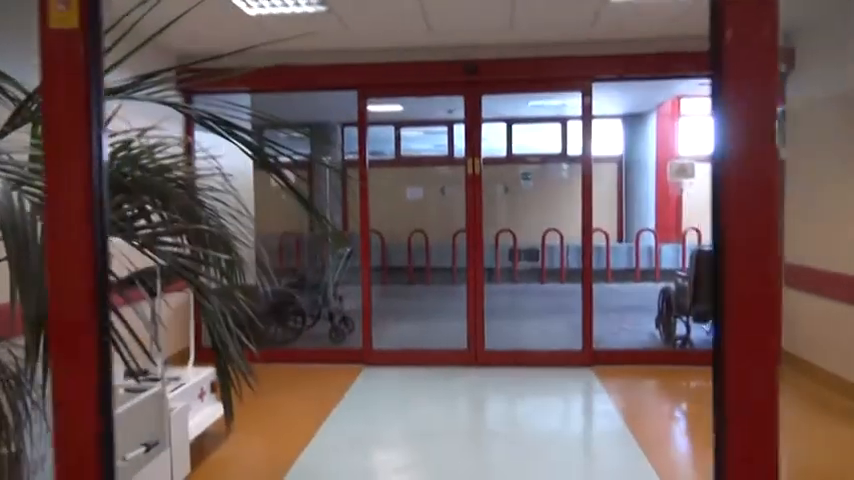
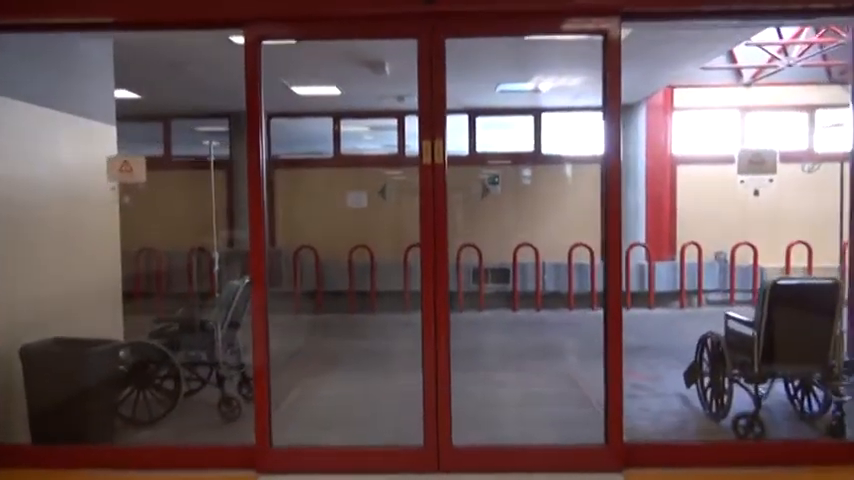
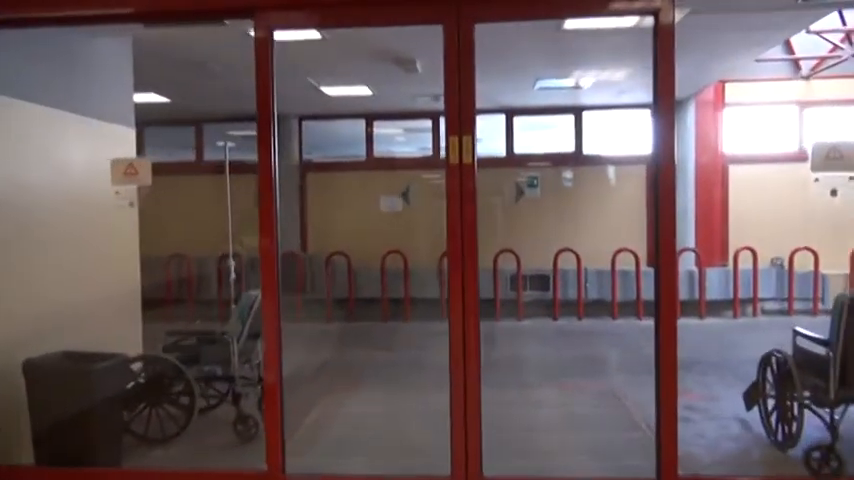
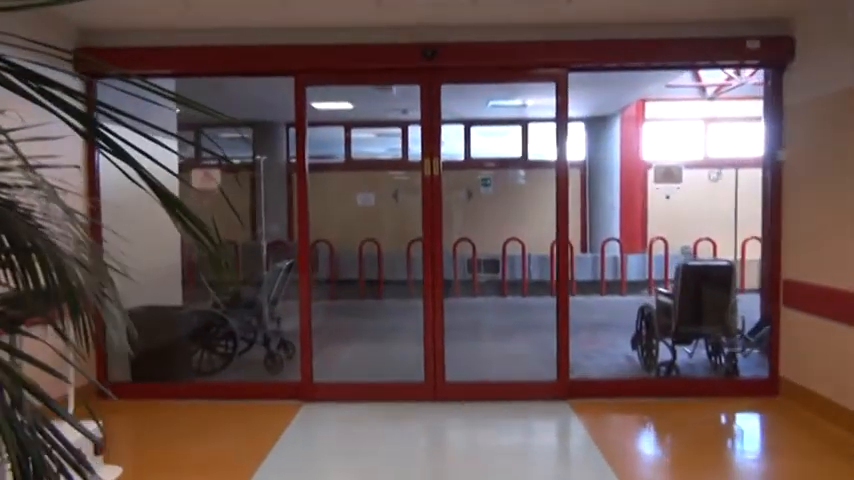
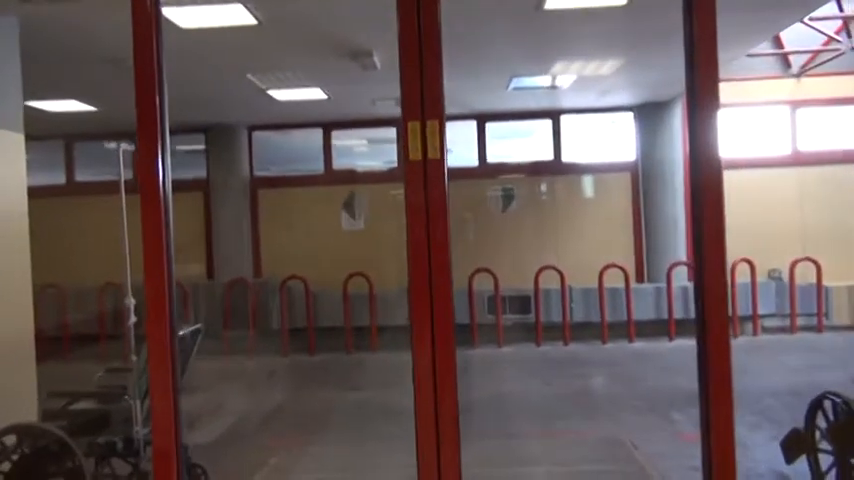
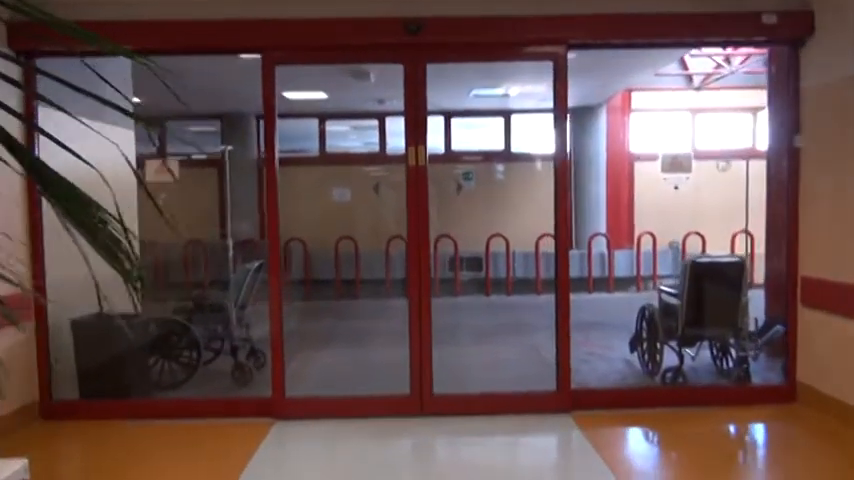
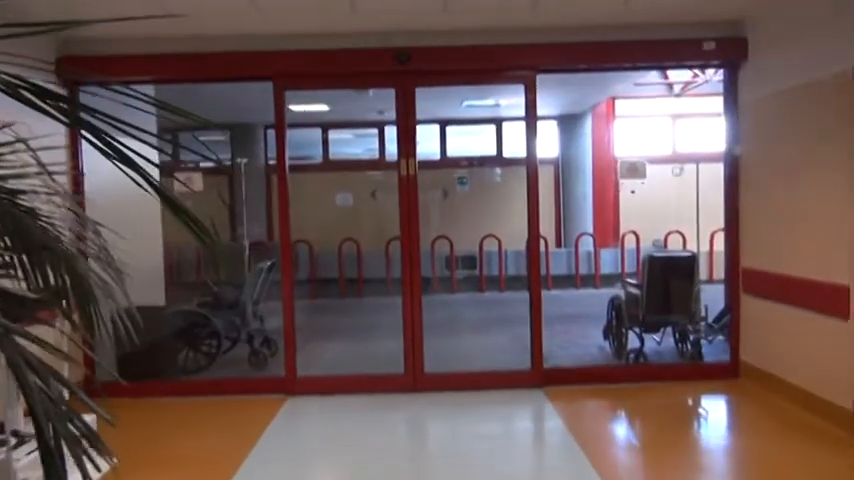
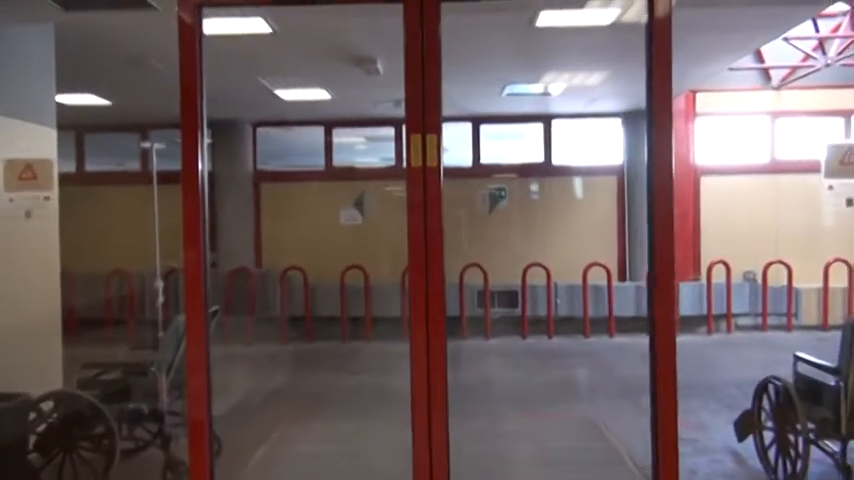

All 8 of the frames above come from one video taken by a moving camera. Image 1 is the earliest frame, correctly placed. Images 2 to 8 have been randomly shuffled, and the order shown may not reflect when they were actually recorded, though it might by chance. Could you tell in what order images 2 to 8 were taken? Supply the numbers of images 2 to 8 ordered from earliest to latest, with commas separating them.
7, 4, 6, 2, 3, 8, 5
